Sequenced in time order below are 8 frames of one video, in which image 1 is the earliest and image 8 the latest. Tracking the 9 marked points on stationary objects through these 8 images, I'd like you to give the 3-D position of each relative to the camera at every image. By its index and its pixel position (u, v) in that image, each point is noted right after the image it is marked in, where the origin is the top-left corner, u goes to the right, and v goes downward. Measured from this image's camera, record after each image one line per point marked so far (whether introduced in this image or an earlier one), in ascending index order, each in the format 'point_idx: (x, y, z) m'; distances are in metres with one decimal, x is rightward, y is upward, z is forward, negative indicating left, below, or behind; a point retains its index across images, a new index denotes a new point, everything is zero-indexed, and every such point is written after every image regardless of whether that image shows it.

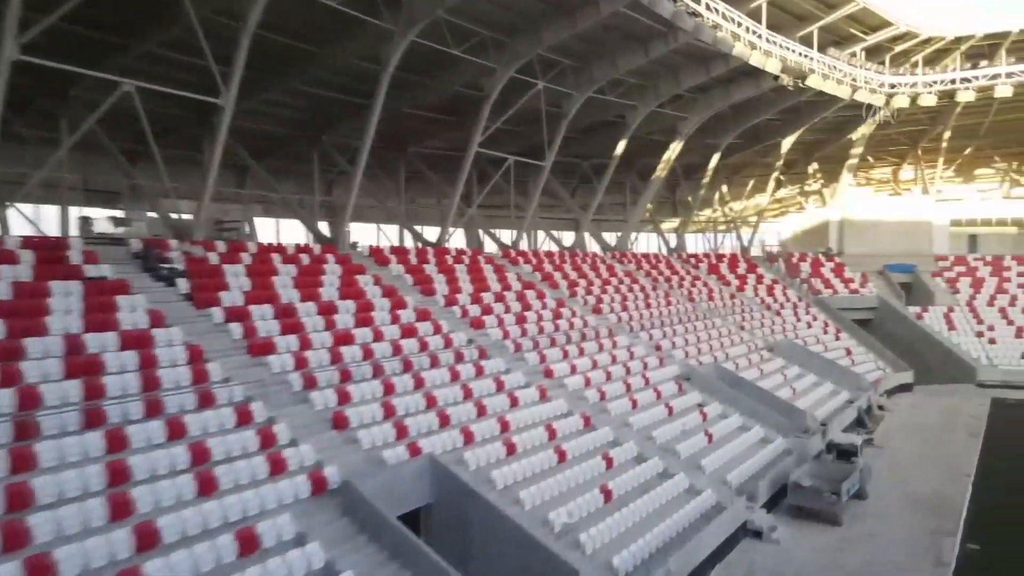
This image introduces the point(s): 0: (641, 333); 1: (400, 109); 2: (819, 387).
0: (+3.0, -1.1, +18.1) m
1: (-2.9, +4.6, +19.7) m
2: (+7.7, -2.5, +19.3) m
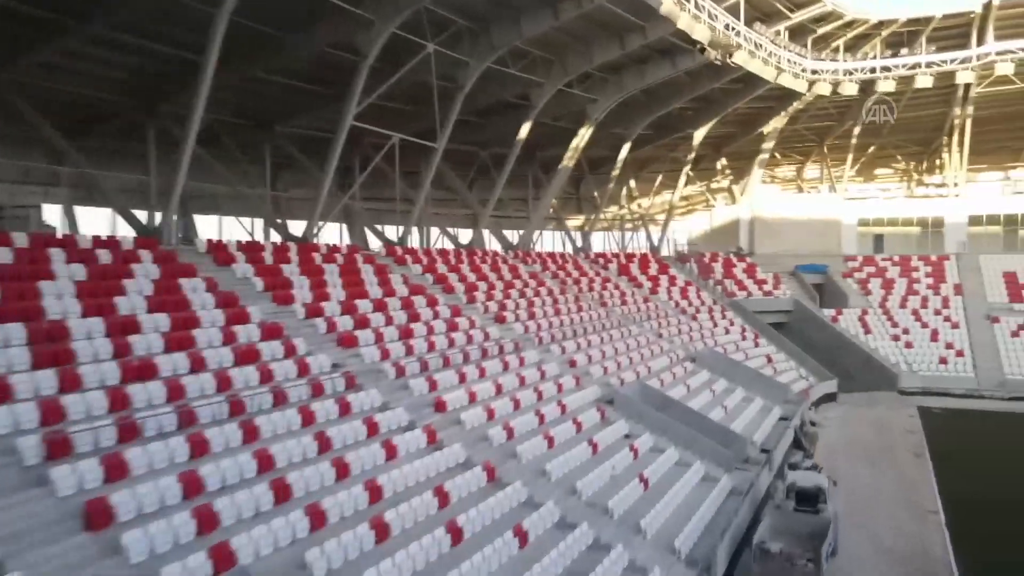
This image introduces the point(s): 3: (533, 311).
0: (+0.8, -1.2, +15.2) m
1: (-5.3, +4.5, +16.1) m
2: (+5.3, -2.6, +17.0) m
3: (+0.5, -0.5, +17.3) m
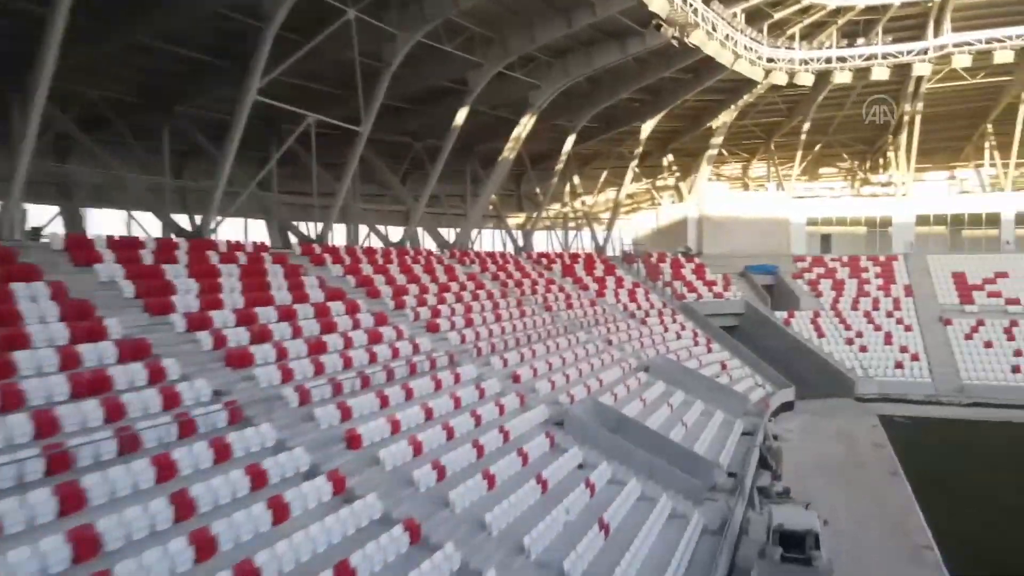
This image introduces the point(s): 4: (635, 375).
0: (-0.4, -1.2, +13.3) m
1: (-6.6, +4.4, +13.7) m
2: (+4.0, -2.6, +15.5) m
3: (-0.8, -0.6, +15.4) m
4: (+2.7, -1.9, +16.5) m
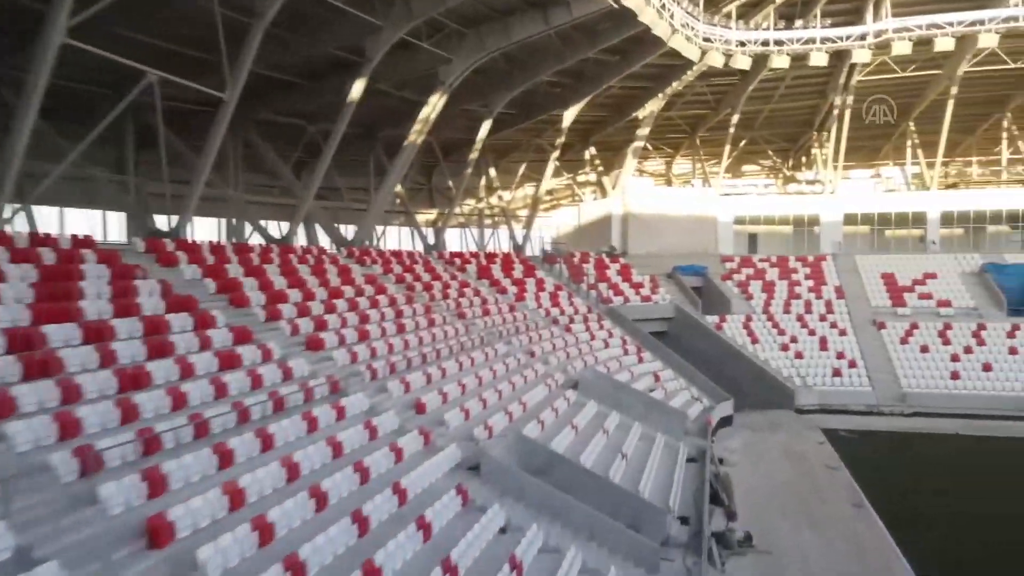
0: (-1.7, -1.3, +10.6) m
1: (-7.9, +4.3, +10.3) m
2: (+2.4, -2.7, +13.2) m
3: (-2.4, -0.7, +12.6) m
4: (+0.9, -2.0, +14.1) m
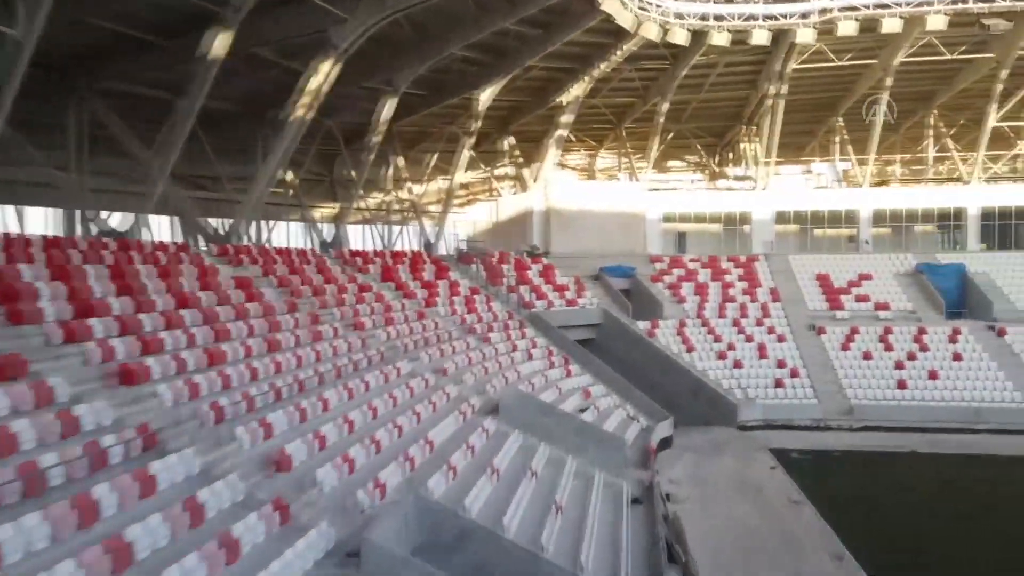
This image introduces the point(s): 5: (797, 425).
0: (-2.7, -1.4, +7.7) m
1: (-8.9, +4.2, +6.7) m
2: (+1.1, -2.8, +10.7) m
3: (-3.6, -0.8, +9.5) m
4: (-0.5, -2.1, +11.5) m
5: (+6.9, -3.3, +18.5) m
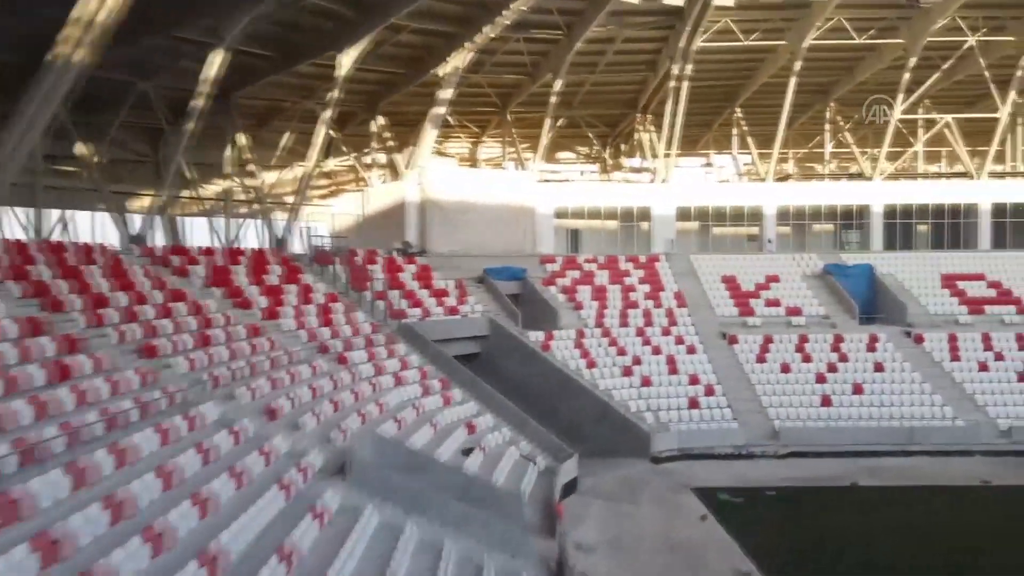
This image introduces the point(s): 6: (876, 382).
0: (-3.6, -1.5, +3.6) m
1: (-9.6, +4.0, +1.6) m
2: (-0.4, -2.9, +7.1) m
3: (-4.8, -0.9, +5.3) m
4: (-2.0, -2.2, +7.6) m
5: (+4.2, -3.4, +15.7) m
6: (+8.6, -2.2, +18.0) m
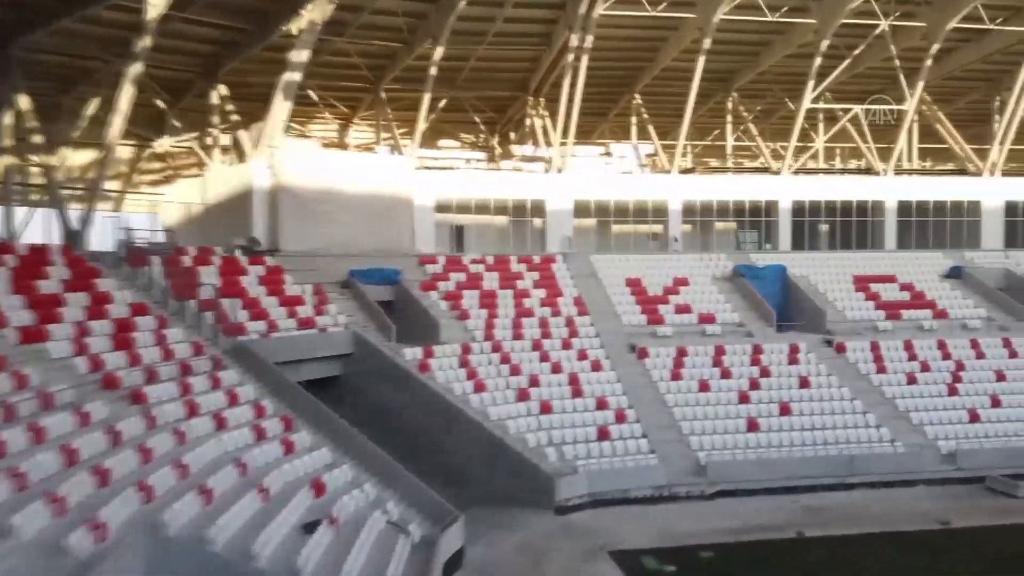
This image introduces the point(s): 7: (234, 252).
0: (-3.9, -1.7, -0.4) m
1: (-9.5, +3.9, -3.2) m
2: (-1.2, -3.0, +3.7) m
3: (-5.3, -1.0, +1.2) m
4: (-2.9, -2.3, +3.9) m
5: (+2.1, -3.5, +12.8) m
6: (+6.0, -2.3, +15.7) m
7: (-6.1, +0.8, +16.8) m
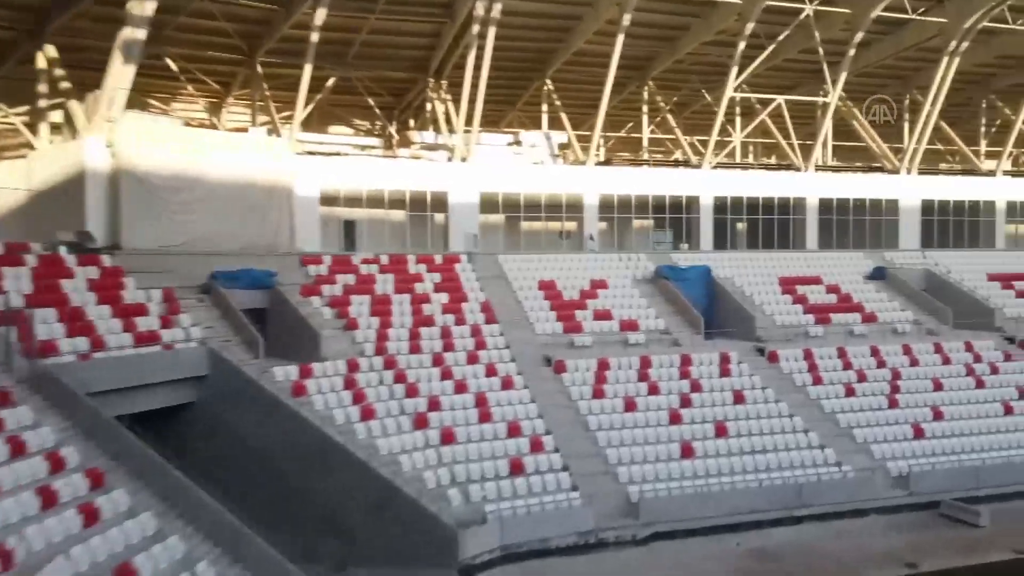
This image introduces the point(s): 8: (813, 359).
0: (-3.7, -1.7, -3.3) m
1: (-8.9, +3.8, -6.7) m
2: (-1.5, -3.1, +1.0) m
3: (-5.3, -1.1, -1.9) m
4: (-3.2, -2.4, +1.1) m
5: (+0.6, -3.6, +10.5) m
6: (+4.2, -2.4, +13.9) m
7: (-8.0, +0.7, +13.4) m
8: (+6.4, -1.5, +16.2) m
